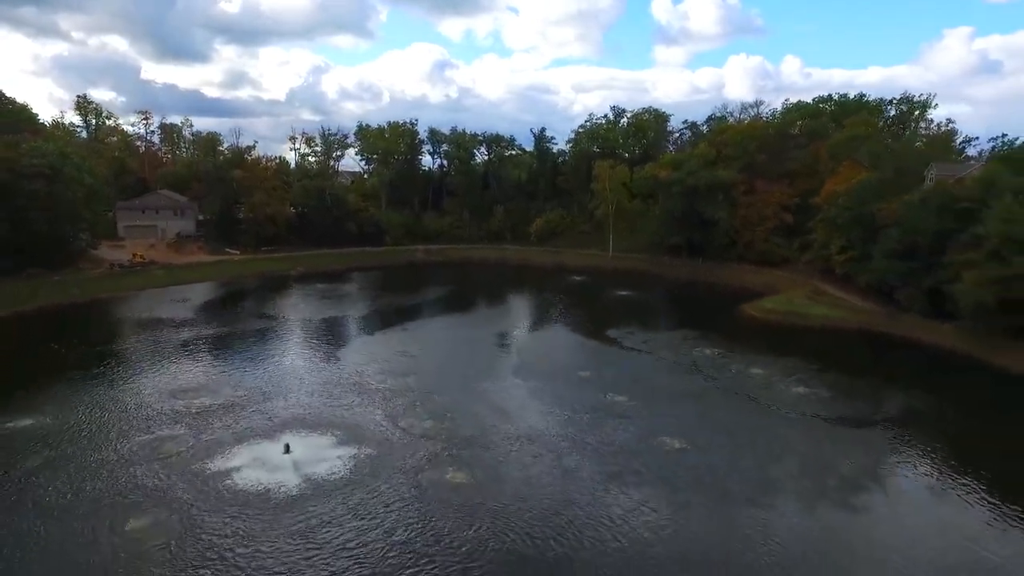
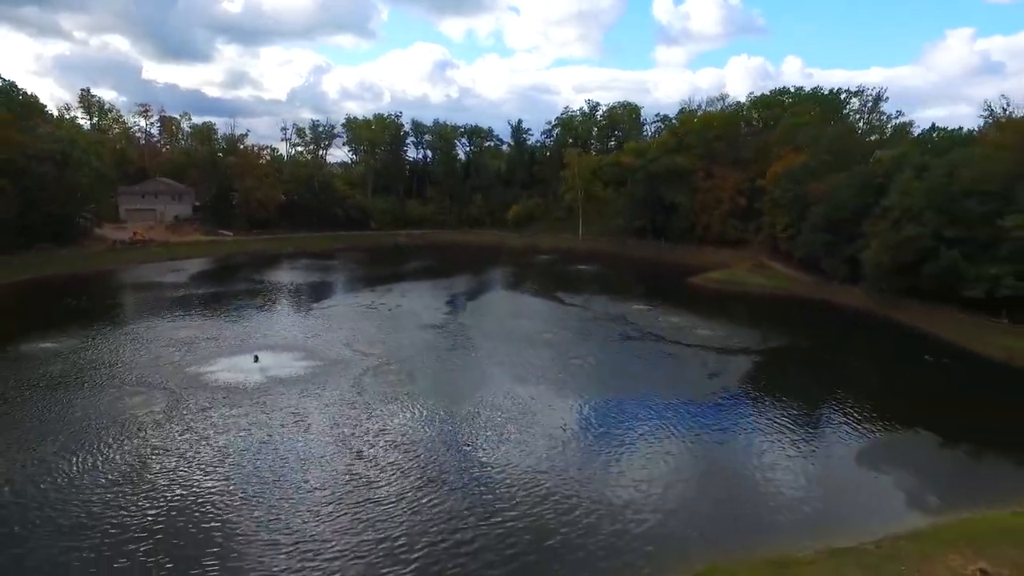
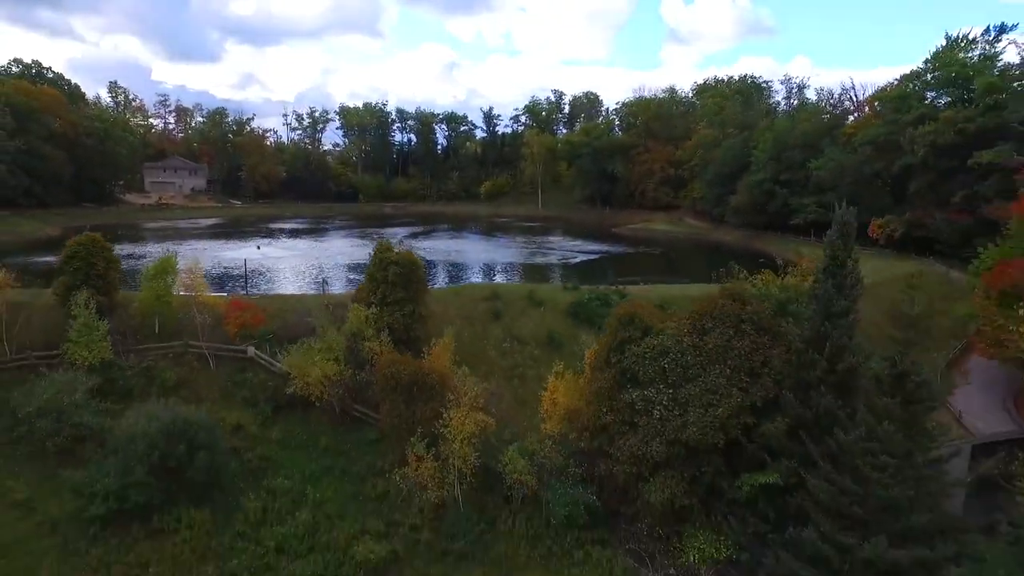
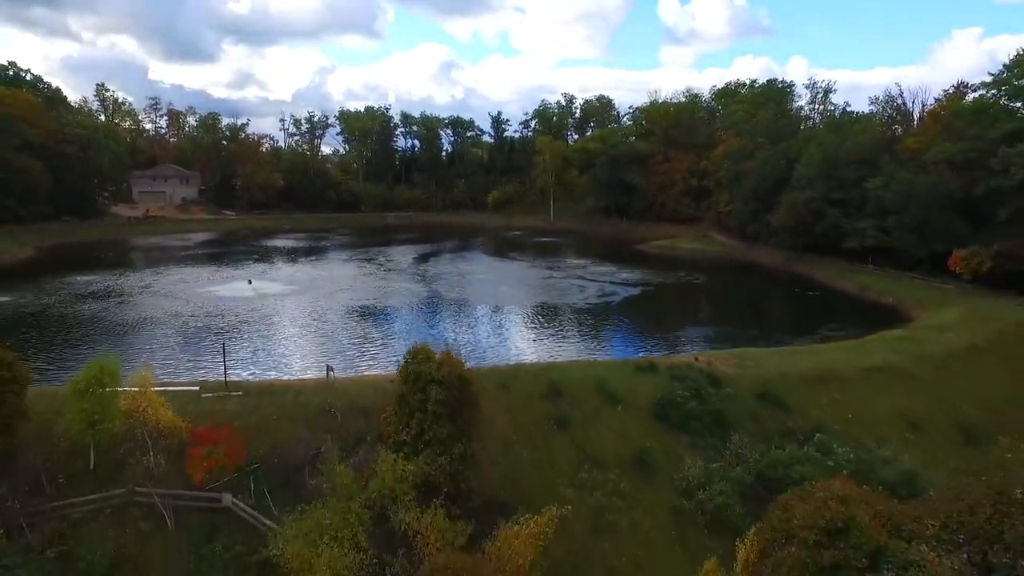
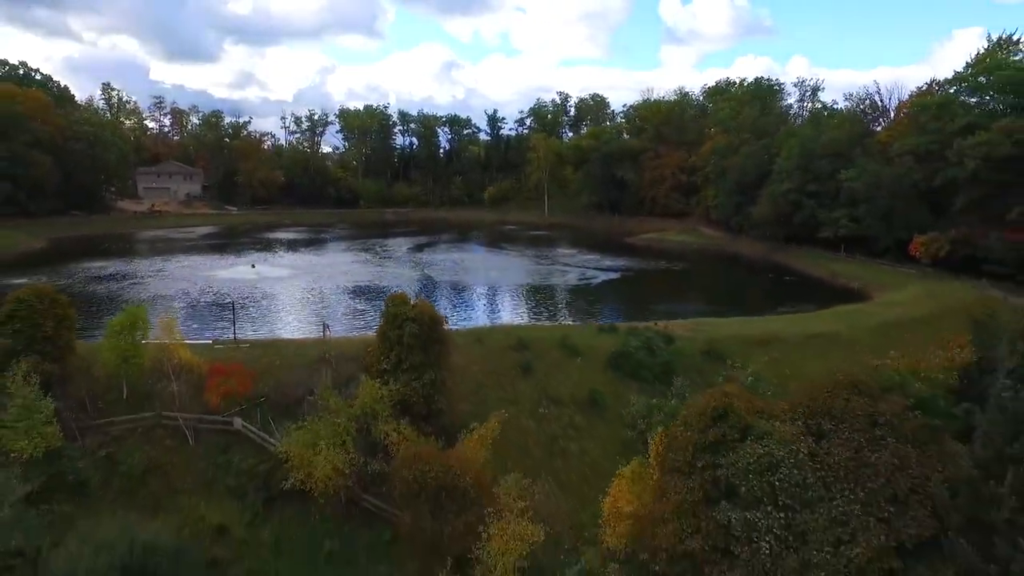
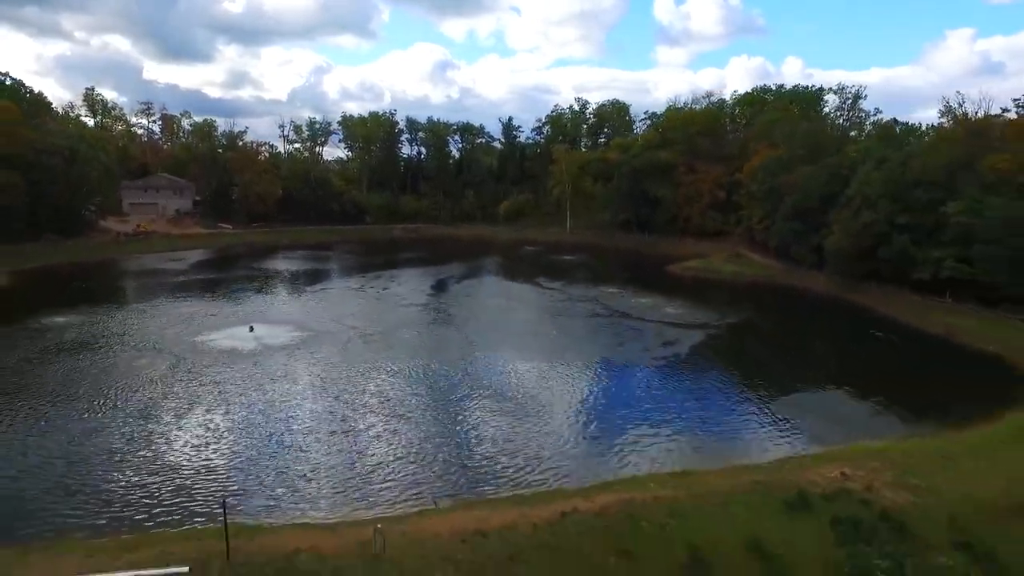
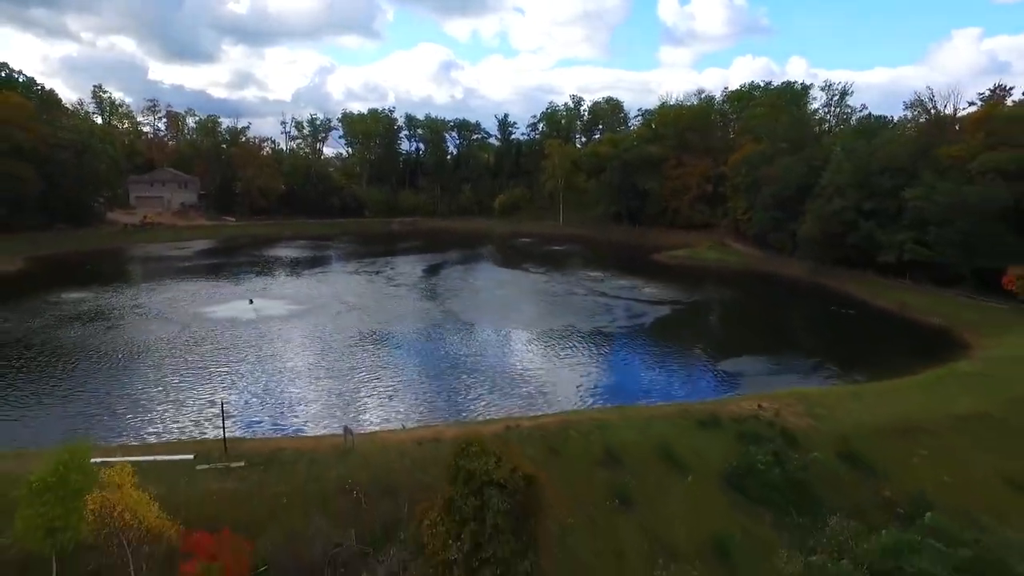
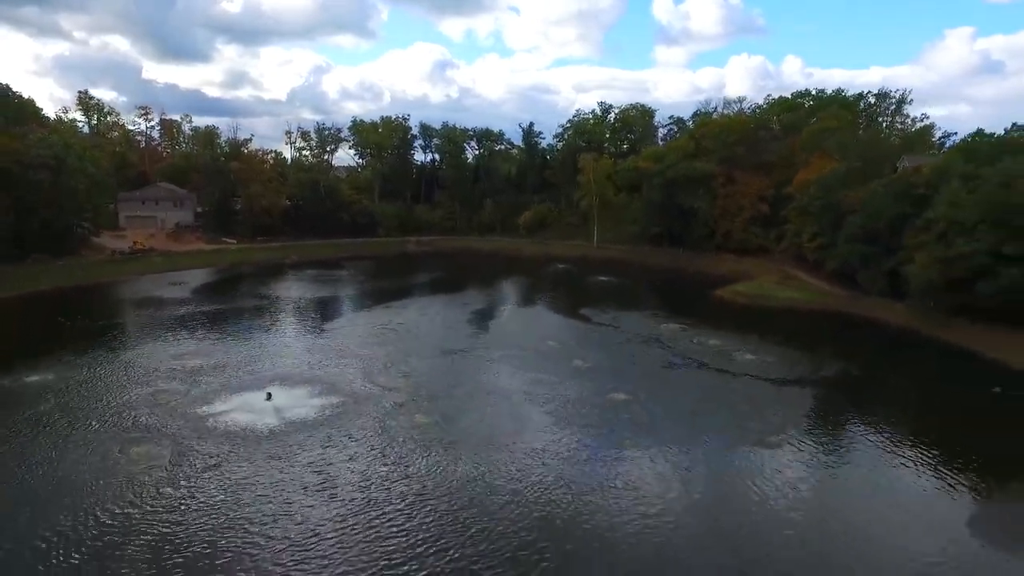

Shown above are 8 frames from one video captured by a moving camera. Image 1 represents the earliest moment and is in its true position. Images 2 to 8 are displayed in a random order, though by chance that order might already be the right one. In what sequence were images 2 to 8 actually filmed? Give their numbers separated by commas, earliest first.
8, 2, 6, 7, 4, 5, 3
